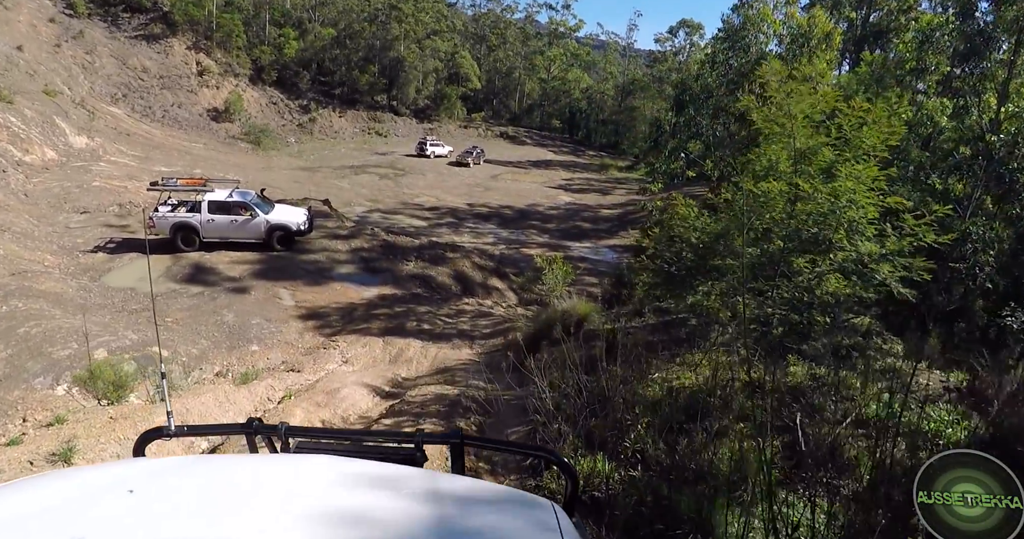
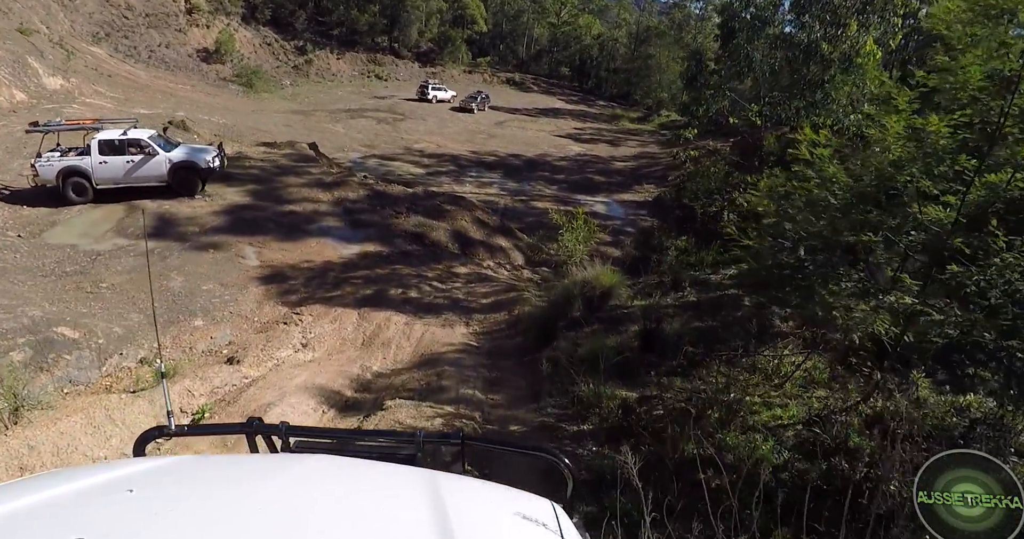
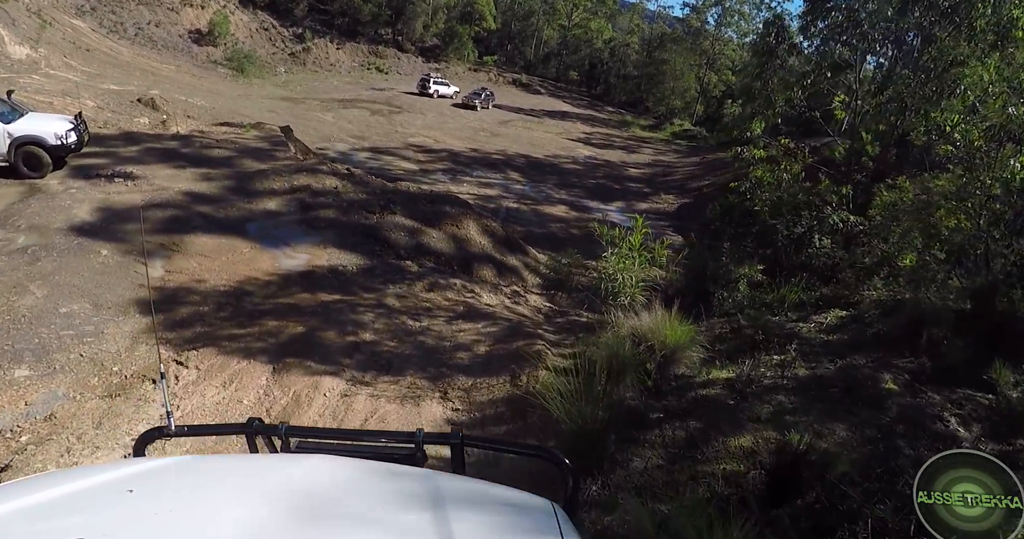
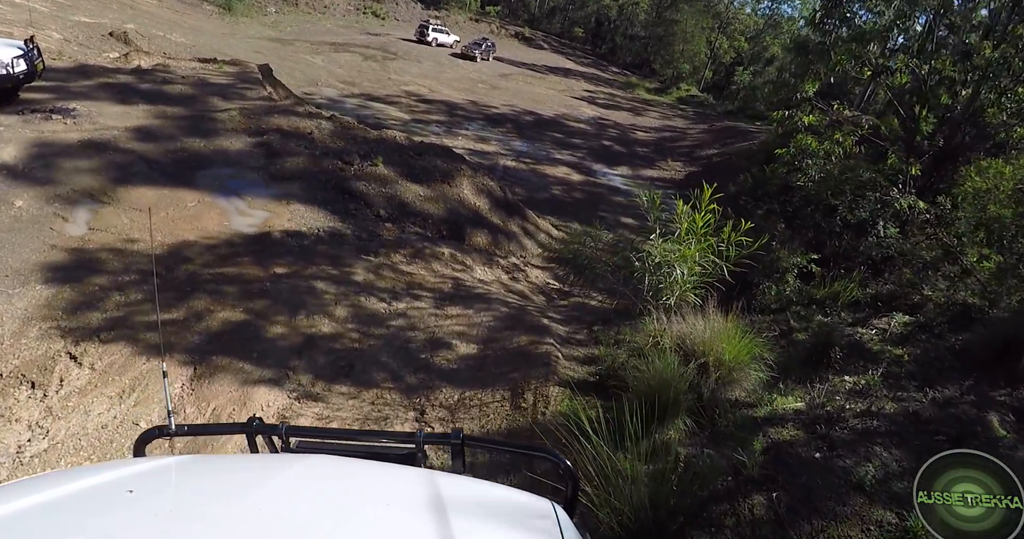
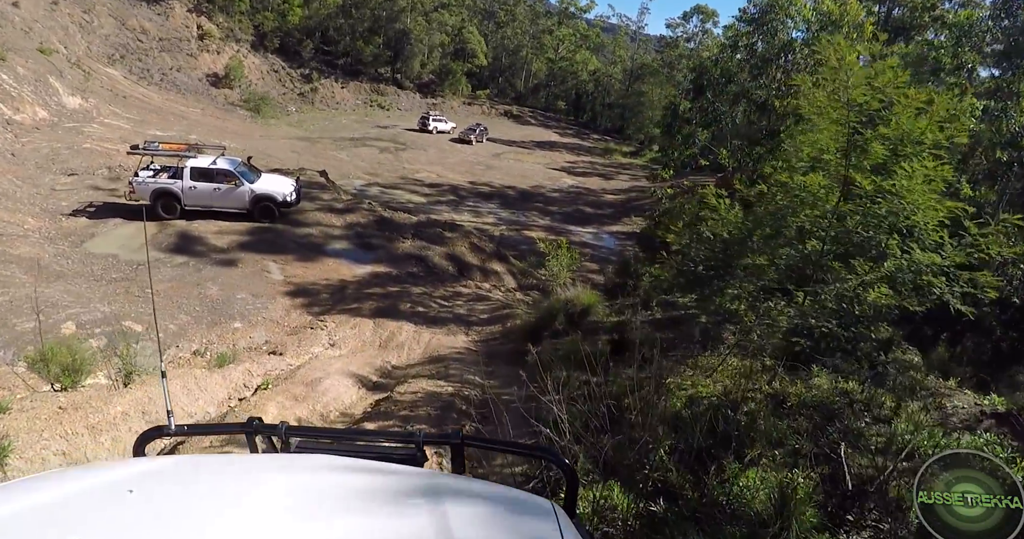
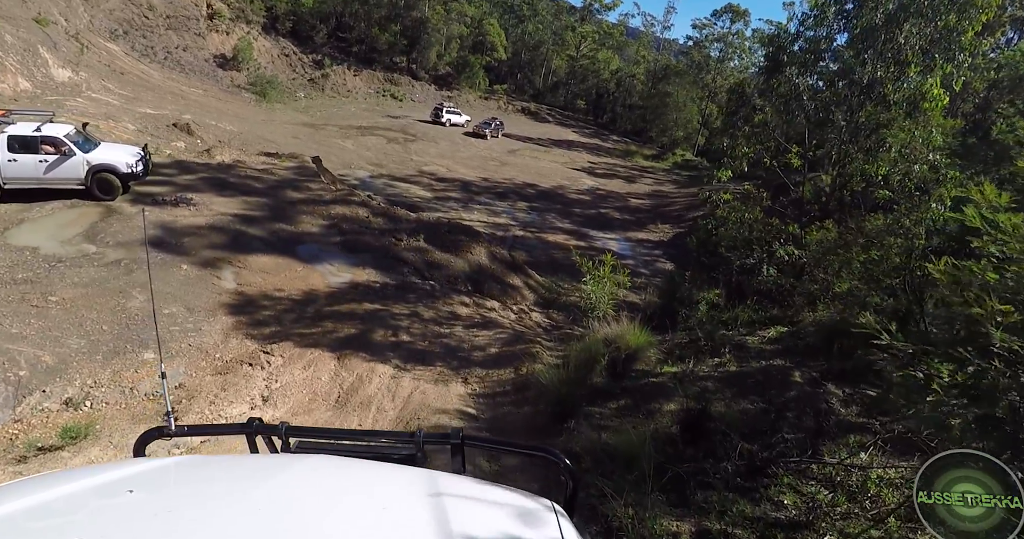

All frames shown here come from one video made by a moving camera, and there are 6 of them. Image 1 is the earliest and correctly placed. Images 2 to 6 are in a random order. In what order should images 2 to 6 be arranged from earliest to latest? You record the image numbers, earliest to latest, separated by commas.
5, 2, 6, 3, 4
